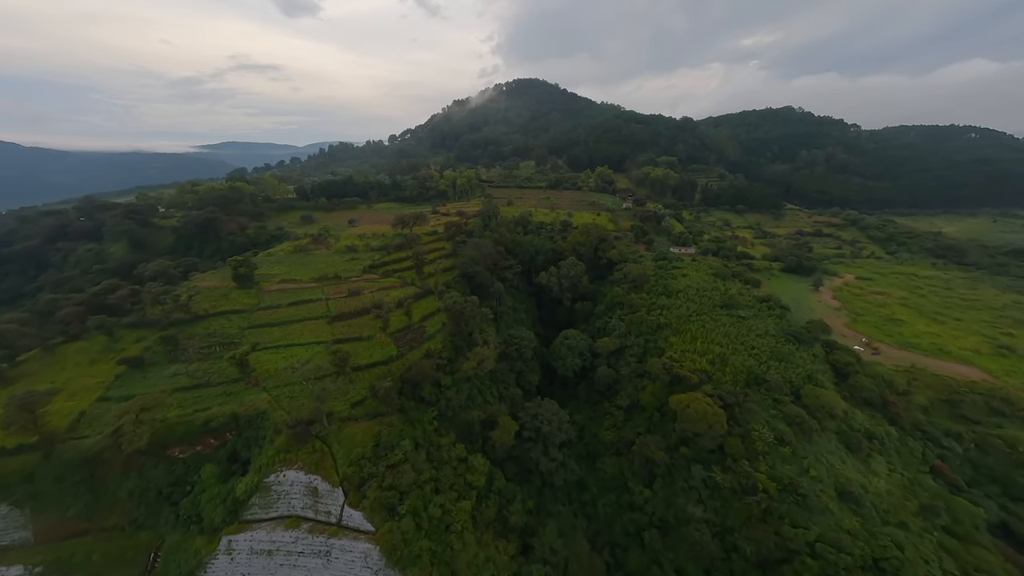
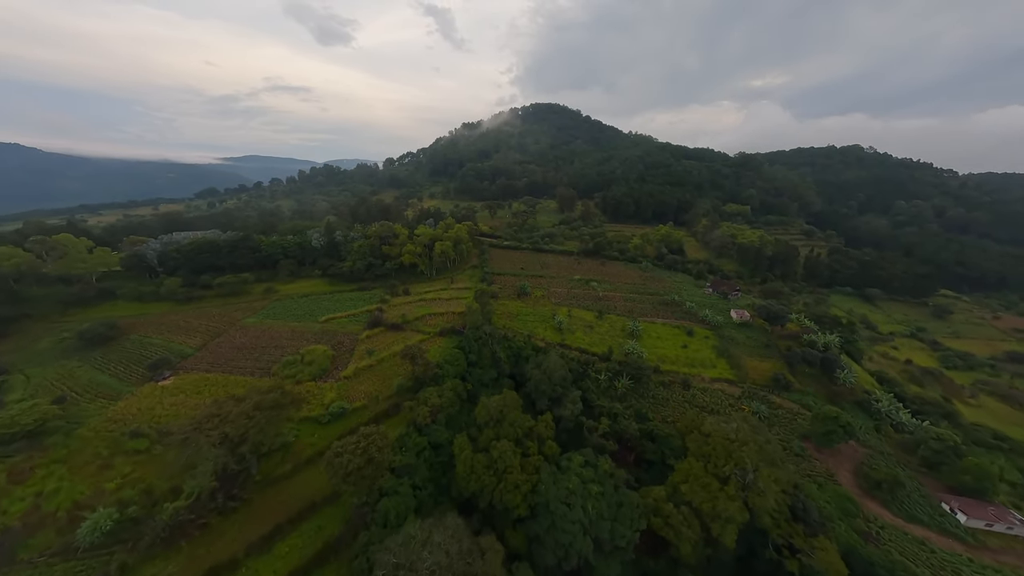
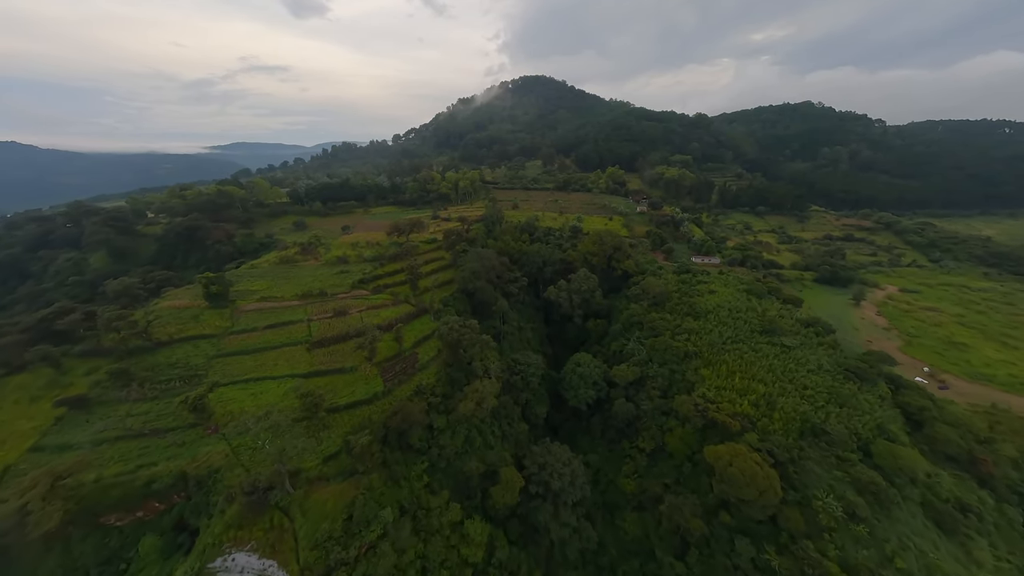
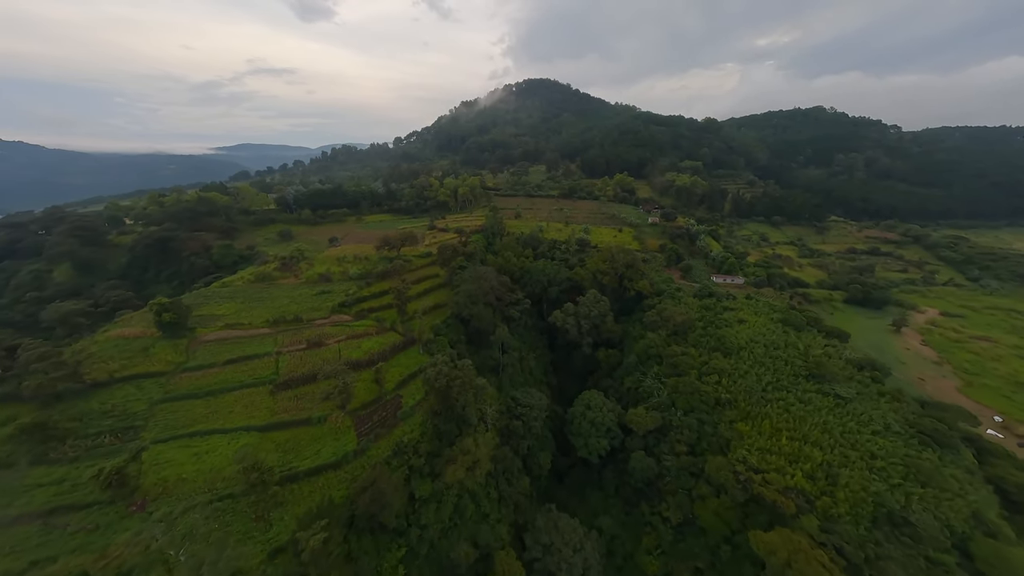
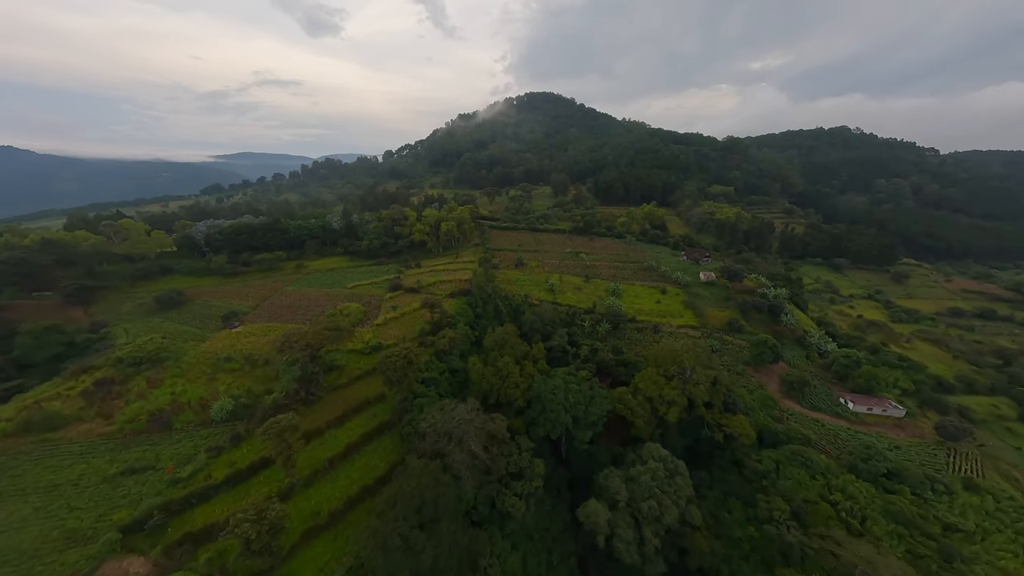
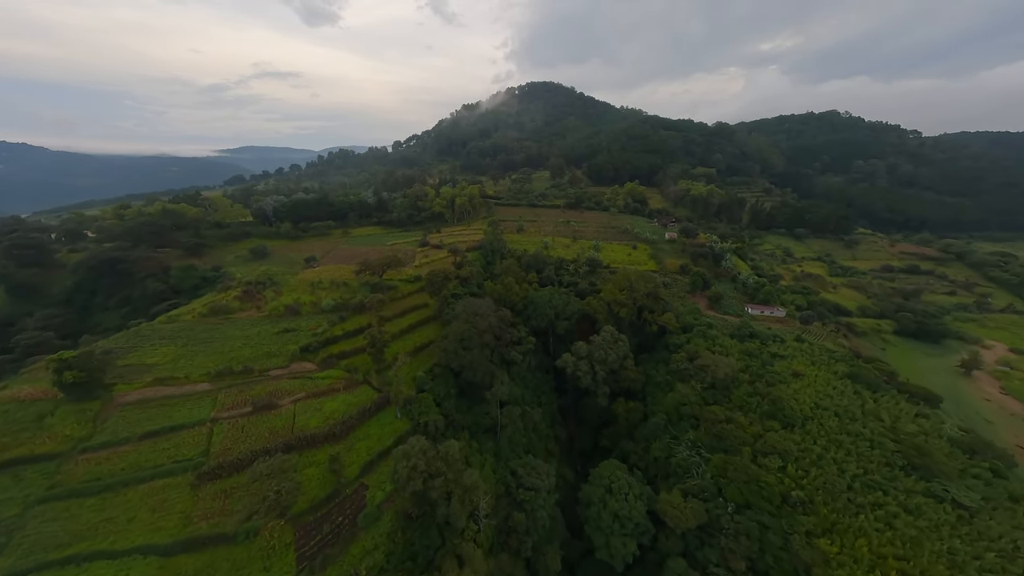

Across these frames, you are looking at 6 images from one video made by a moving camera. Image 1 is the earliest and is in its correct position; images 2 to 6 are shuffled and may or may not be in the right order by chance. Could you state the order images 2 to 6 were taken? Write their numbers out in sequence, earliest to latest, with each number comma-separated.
3, 4, 6, 5, 2
